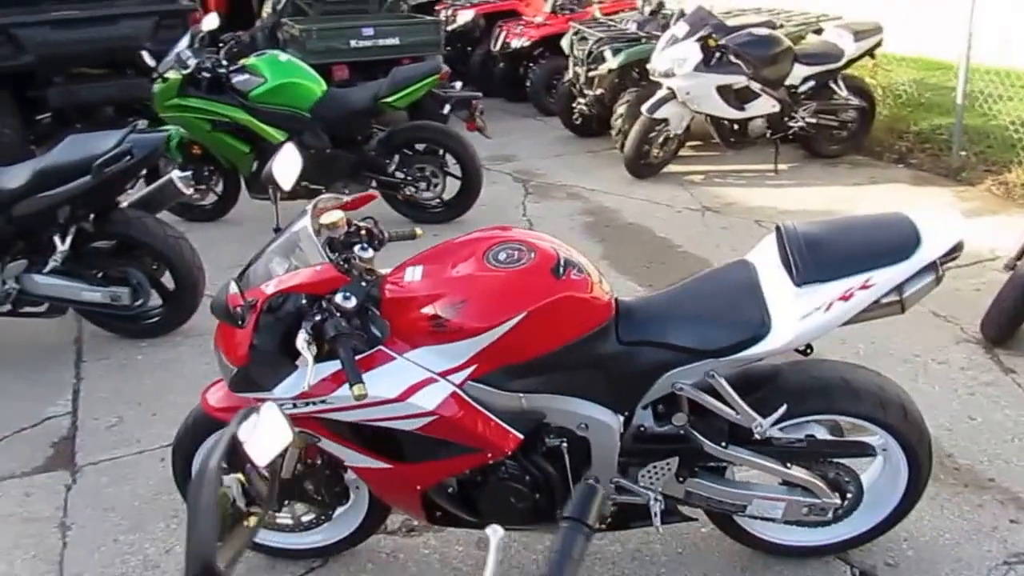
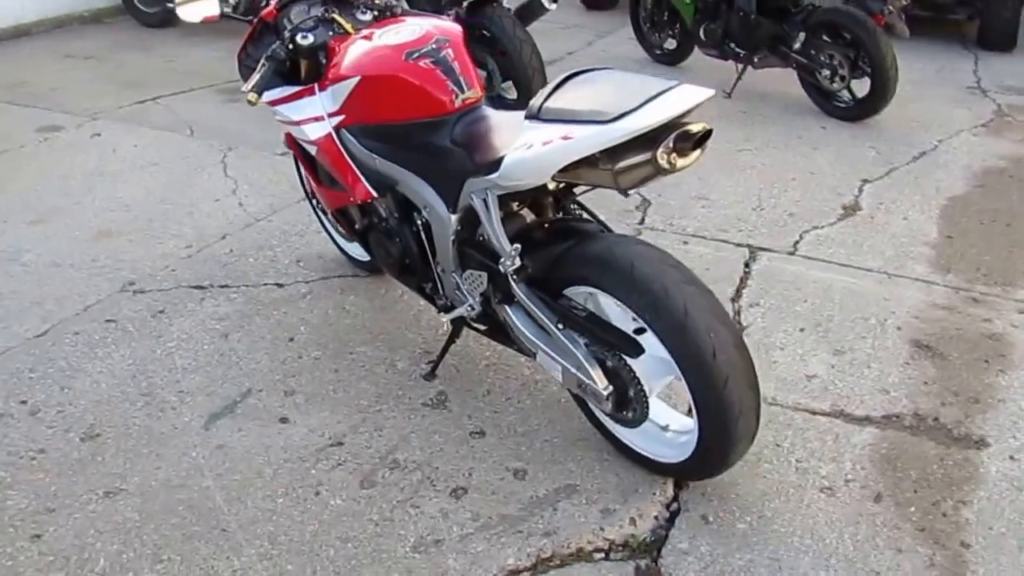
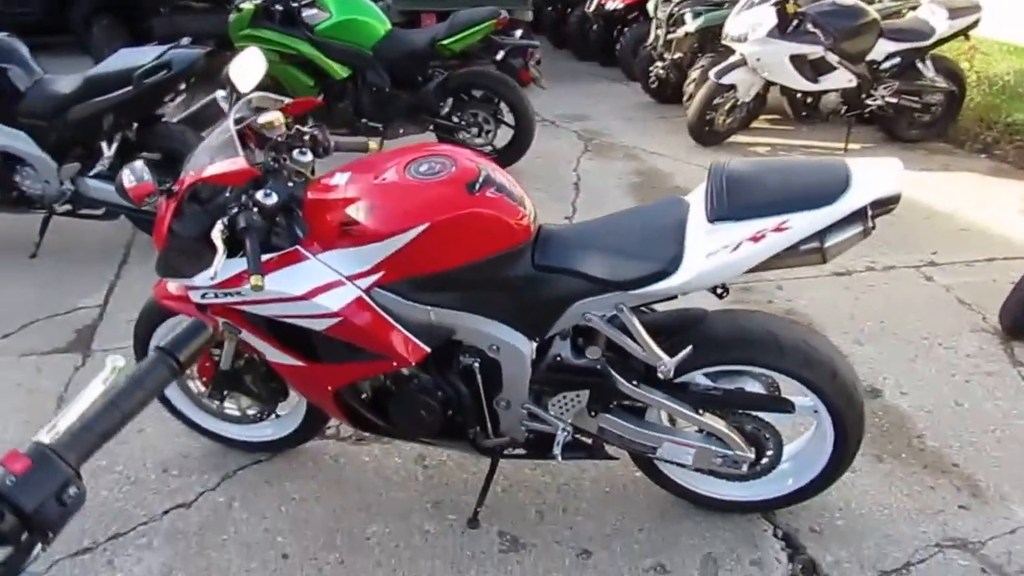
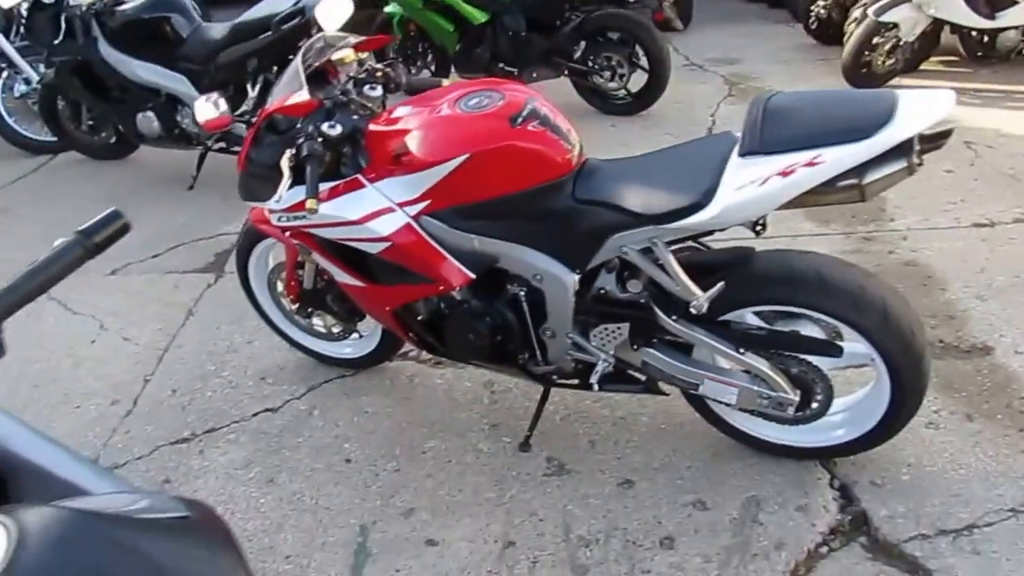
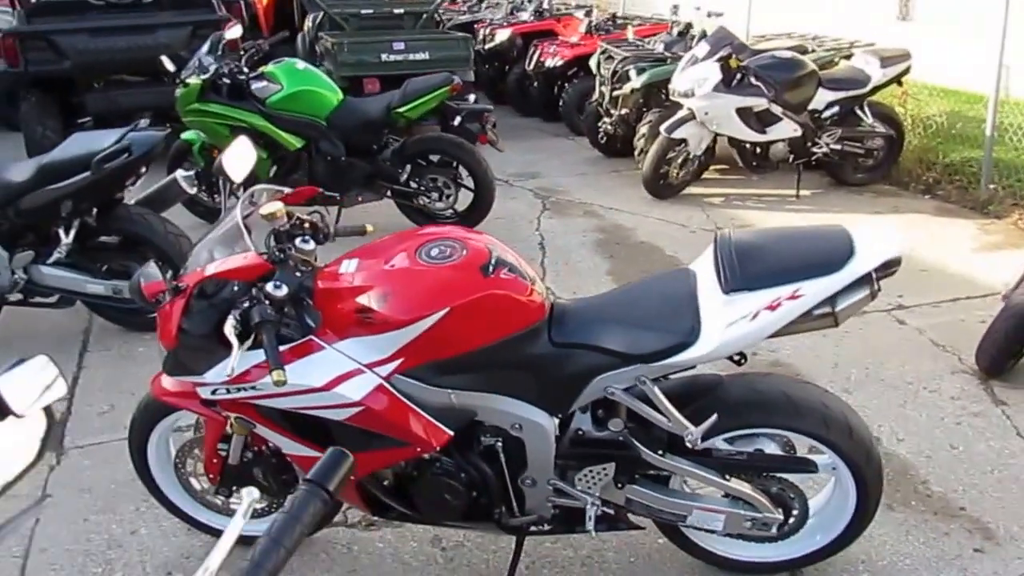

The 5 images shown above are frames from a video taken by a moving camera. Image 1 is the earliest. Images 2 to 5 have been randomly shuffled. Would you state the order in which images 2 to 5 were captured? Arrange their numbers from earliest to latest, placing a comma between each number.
5, 3, 4, 2
